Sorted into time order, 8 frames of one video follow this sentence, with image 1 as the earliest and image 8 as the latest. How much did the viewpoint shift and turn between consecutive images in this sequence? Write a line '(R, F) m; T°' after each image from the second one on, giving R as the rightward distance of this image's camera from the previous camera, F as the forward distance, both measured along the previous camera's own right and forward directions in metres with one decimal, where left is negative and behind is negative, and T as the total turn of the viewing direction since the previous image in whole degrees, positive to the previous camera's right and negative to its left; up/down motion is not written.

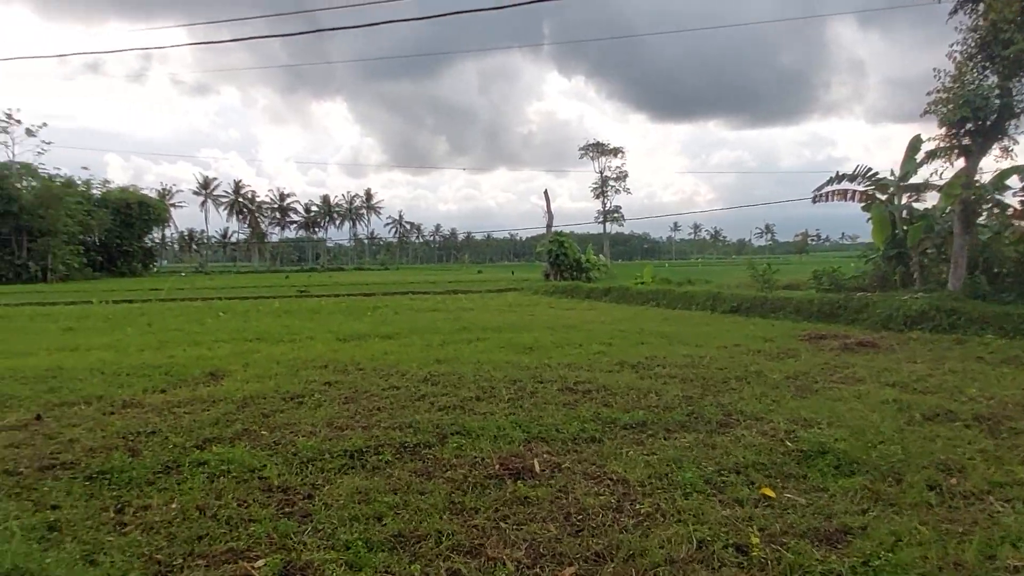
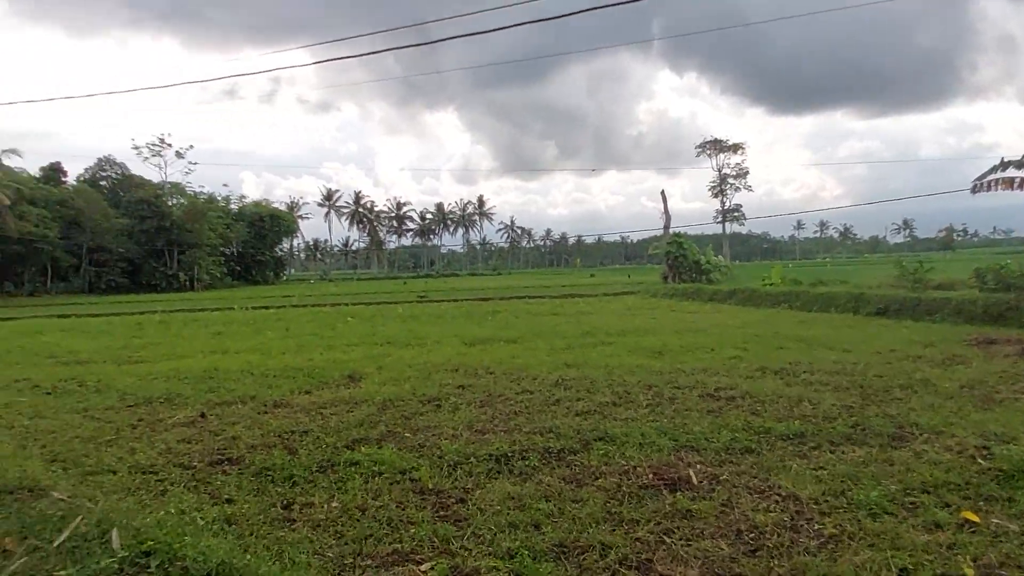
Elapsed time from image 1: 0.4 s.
(-0.3, +0.1) m; -9°
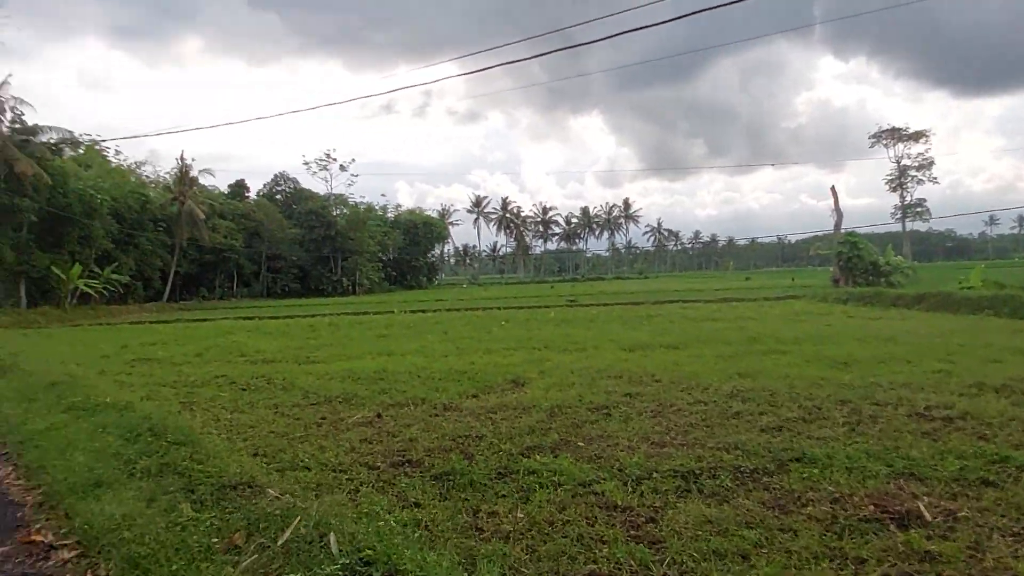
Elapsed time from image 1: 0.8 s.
(-0.3, +0.2) m; -12°
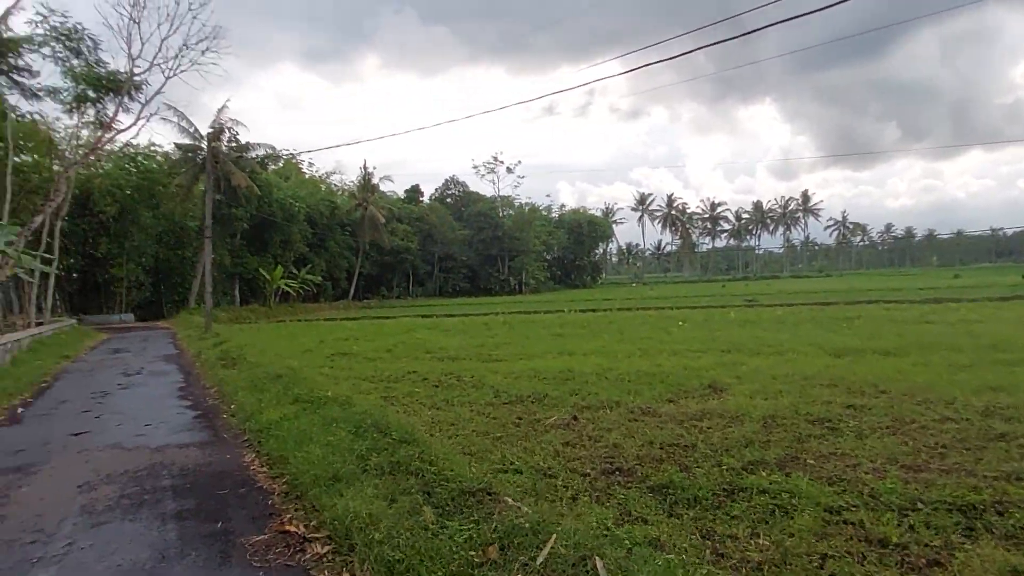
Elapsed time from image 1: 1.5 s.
(-0.5, +0.3) m; -13°
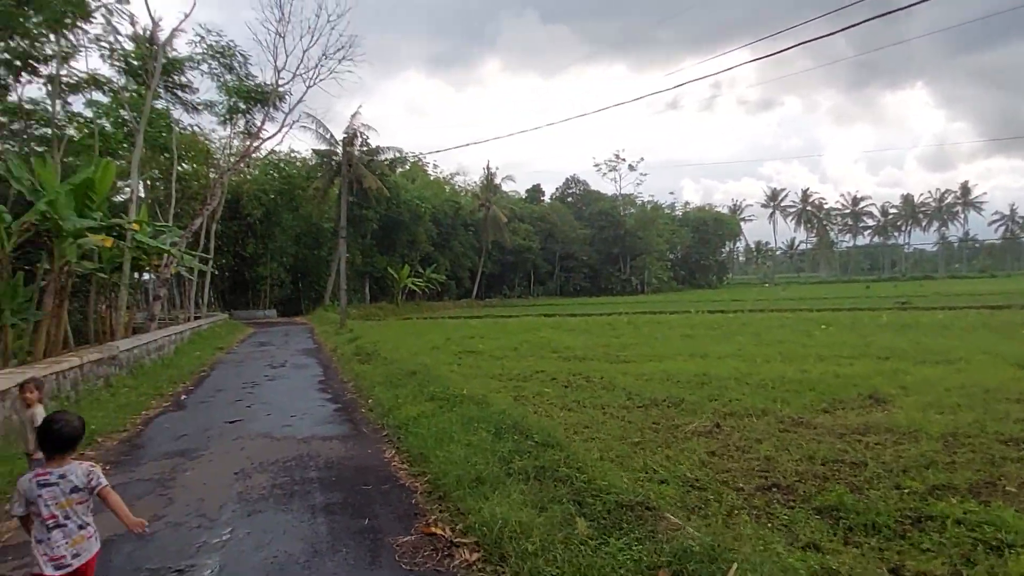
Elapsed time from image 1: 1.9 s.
(-0.2, +0.3) m; -10°
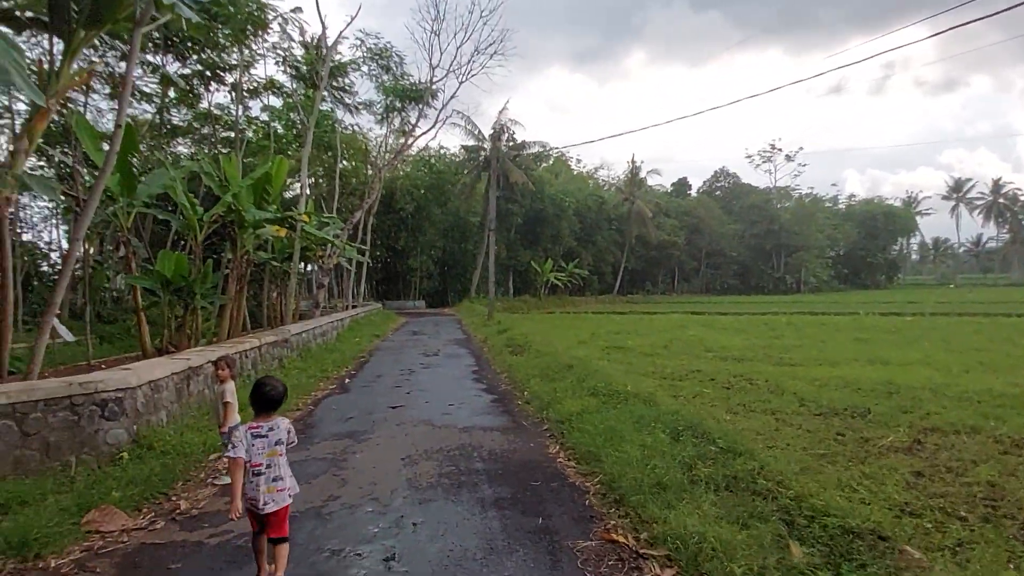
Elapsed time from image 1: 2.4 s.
(-0.3, +0.3) m; -12°
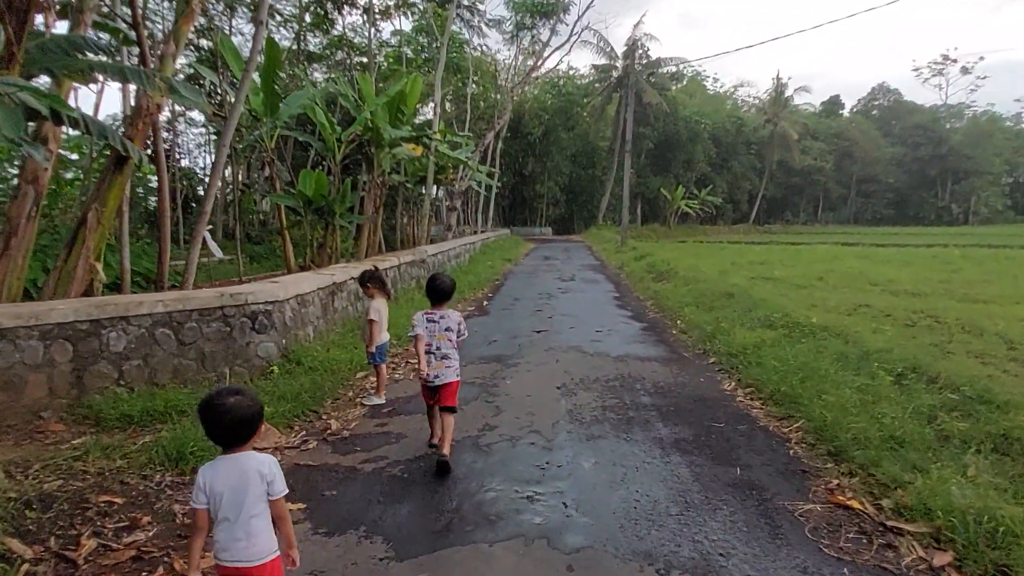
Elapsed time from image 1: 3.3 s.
(-0.4, +0.6) m; -10°
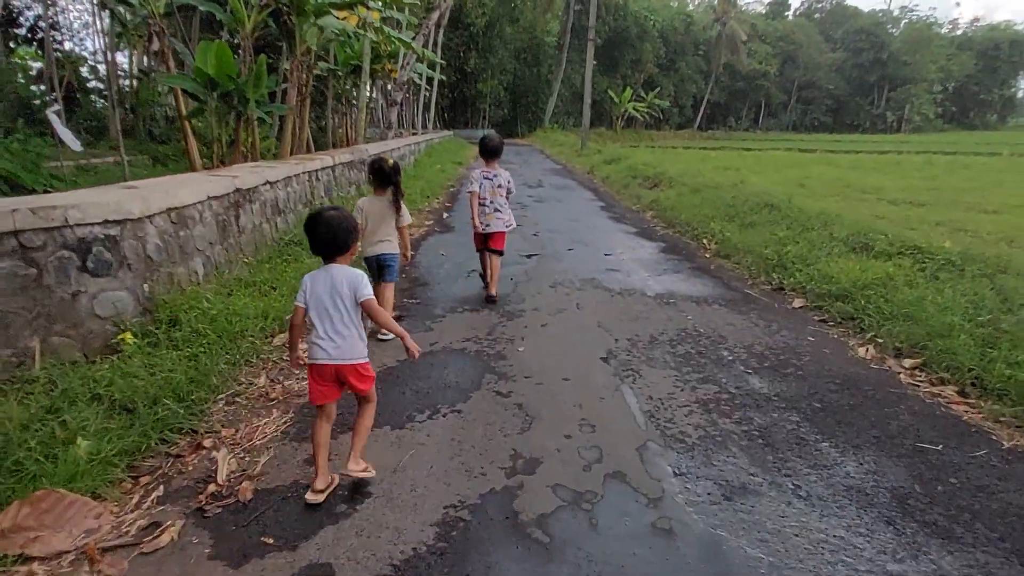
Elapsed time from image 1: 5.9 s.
(-0.4, +2.0) m; +5°
